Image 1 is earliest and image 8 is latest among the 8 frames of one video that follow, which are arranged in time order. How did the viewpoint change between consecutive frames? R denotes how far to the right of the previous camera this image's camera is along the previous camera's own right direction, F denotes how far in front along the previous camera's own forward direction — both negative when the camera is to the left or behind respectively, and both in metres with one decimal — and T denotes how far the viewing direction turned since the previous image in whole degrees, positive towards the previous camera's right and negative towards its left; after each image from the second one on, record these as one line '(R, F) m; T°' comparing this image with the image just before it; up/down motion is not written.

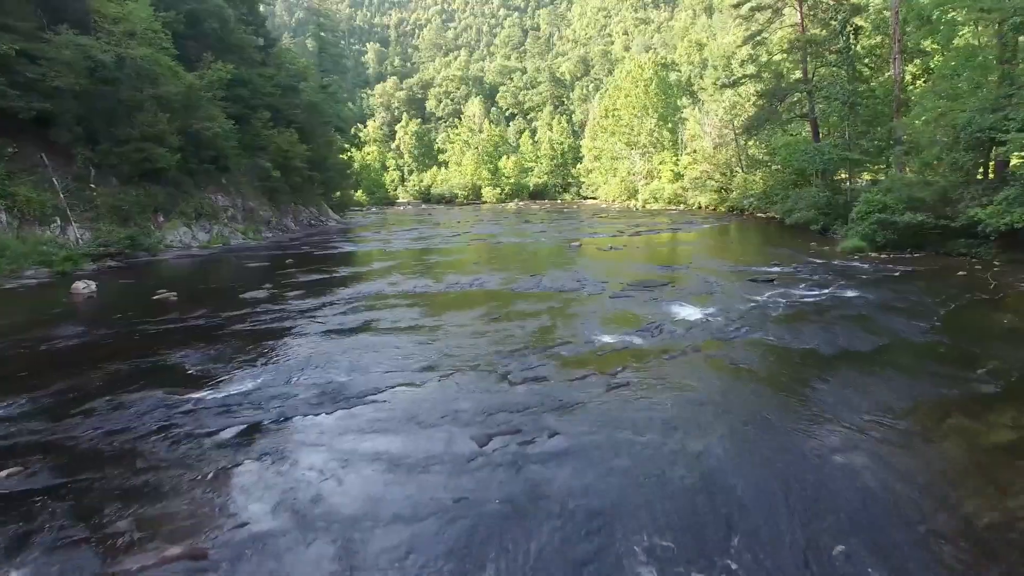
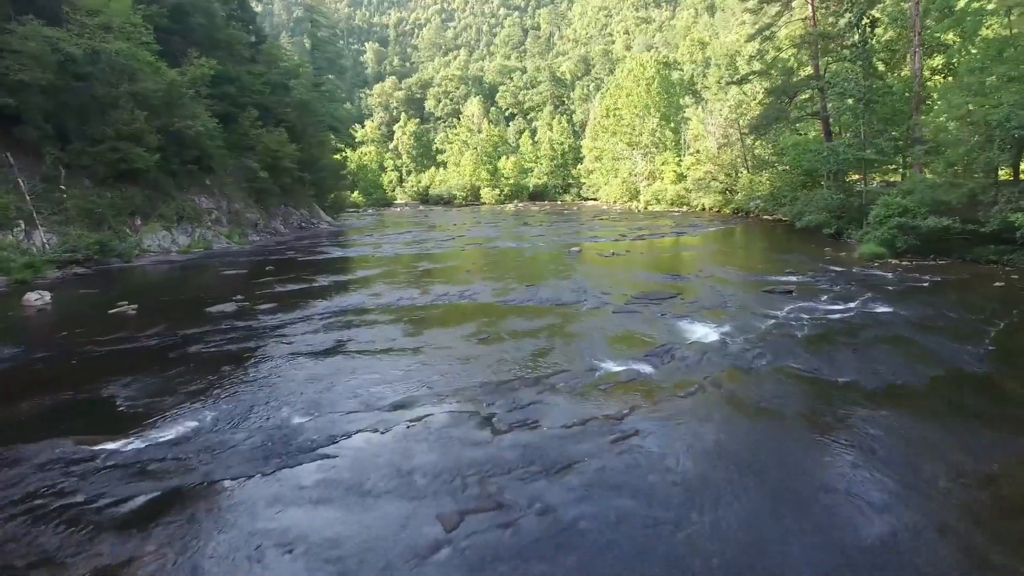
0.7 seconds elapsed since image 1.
(+0.1, +1.2) m; 0°
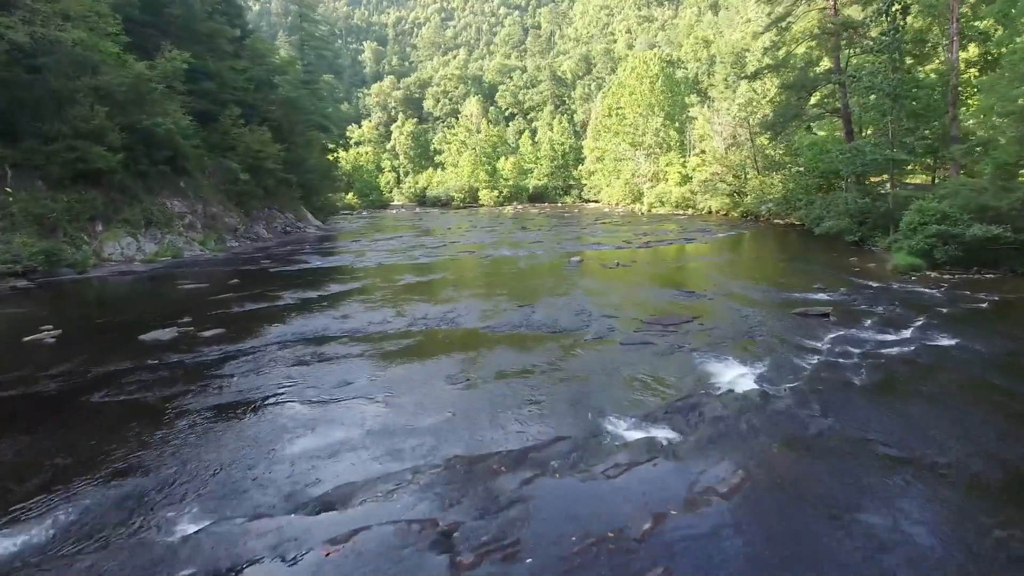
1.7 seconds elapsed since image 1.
(+0.1, +1.8) m; 0°
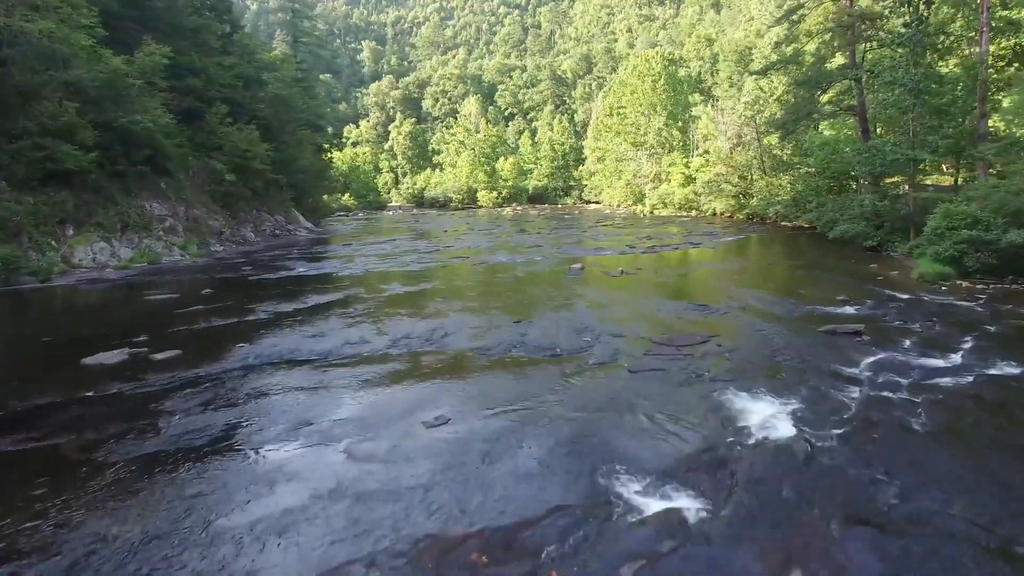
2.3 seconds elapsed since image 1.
(+0.1, +1.2) m; 0°
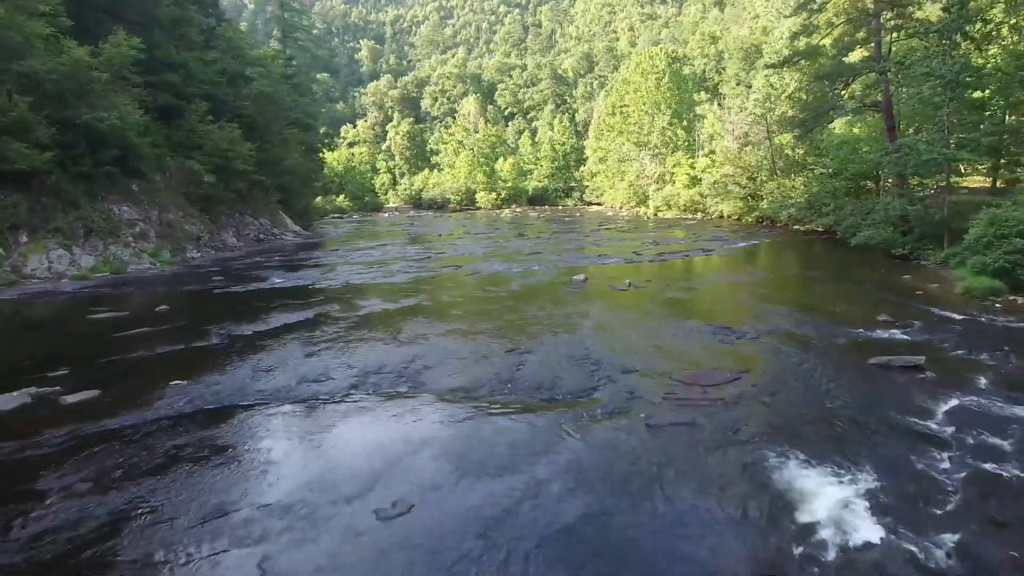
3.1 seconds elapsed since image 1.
(+0.1, +1.6) m; 0°
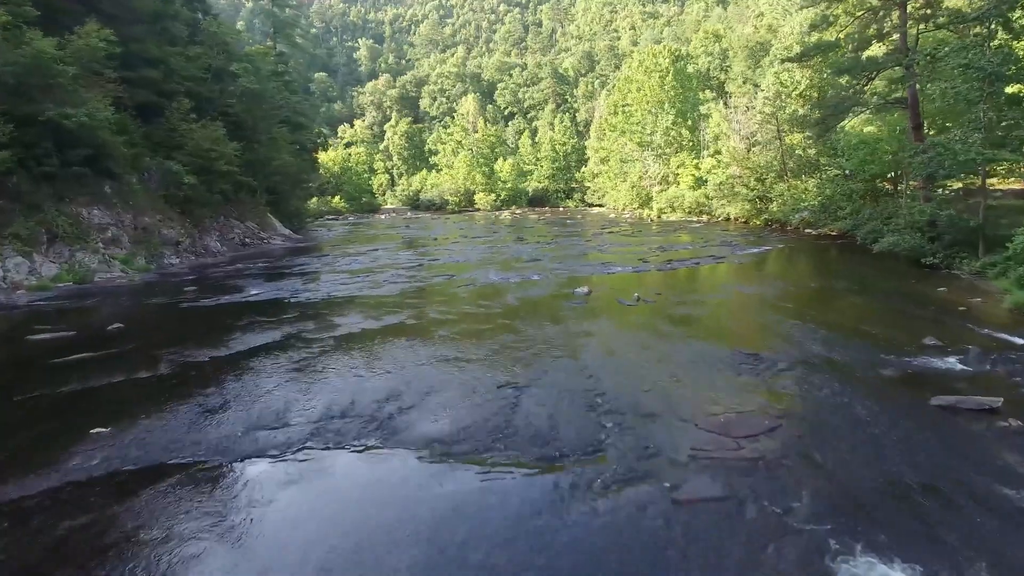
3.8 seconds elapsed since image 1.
(+0.1, +1.4) m; 0°
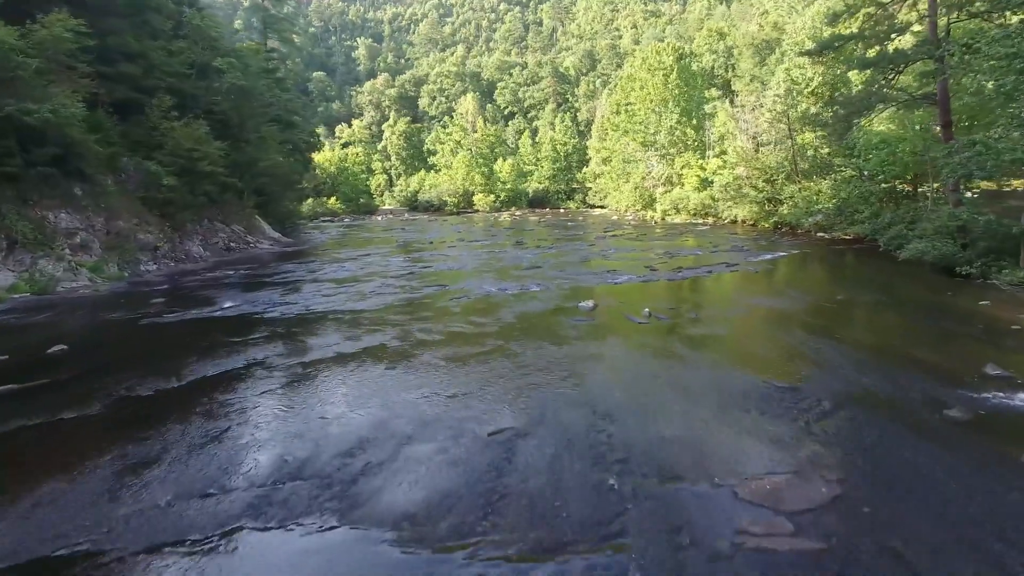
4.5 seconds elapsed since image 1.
(0.0, +1.3) m; 0°
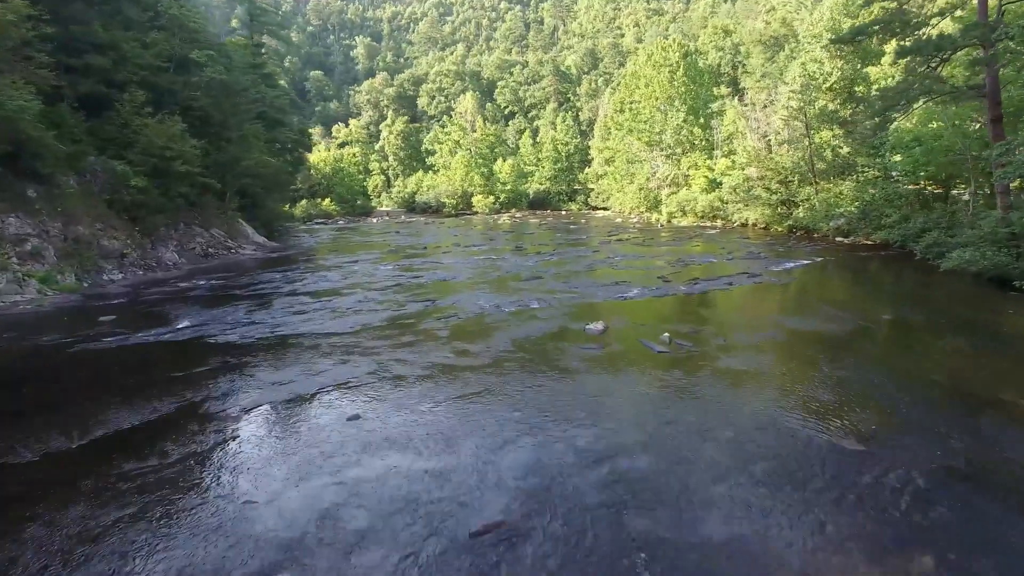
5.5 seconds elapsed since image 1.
(0.0, +1.8) m; 0°
